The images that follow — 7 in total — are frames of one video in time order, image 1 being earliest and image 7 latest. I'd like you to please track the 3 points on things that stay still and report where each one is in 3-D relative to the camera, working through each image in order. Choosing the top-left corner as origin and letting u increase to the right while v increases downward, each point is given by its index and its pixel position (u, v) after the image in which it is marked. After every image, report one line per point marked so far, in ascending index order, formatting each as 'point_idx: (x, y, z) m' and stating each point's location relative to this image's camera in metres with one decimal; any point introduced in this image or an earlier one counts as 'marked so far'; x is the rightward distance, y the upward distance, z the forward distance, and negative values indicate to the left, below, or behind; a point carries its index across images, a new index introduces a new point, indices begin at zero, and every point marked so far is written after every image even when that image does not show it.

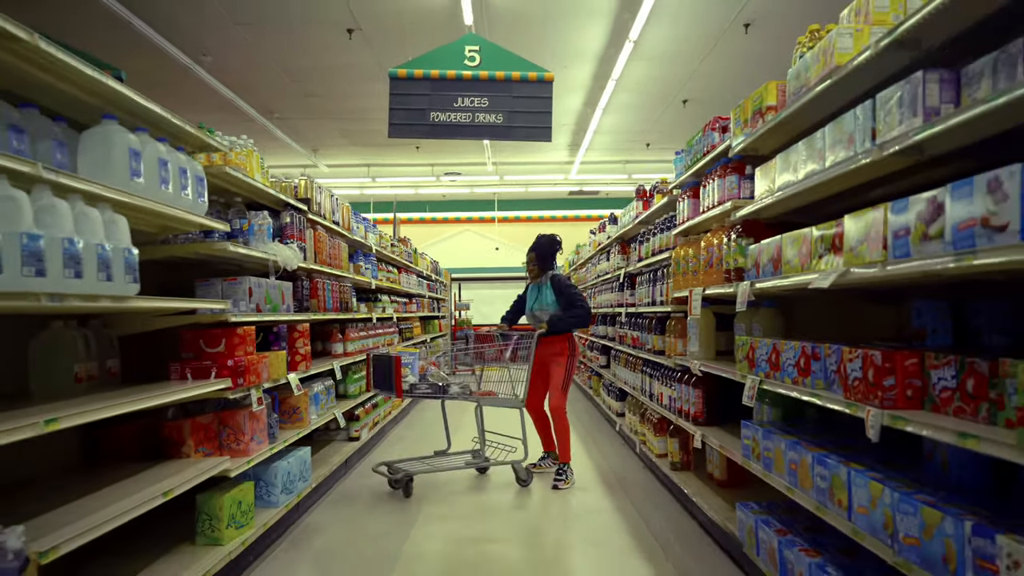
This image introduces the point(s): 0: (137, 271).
0: (-0.8, 0.0, +1.9) m
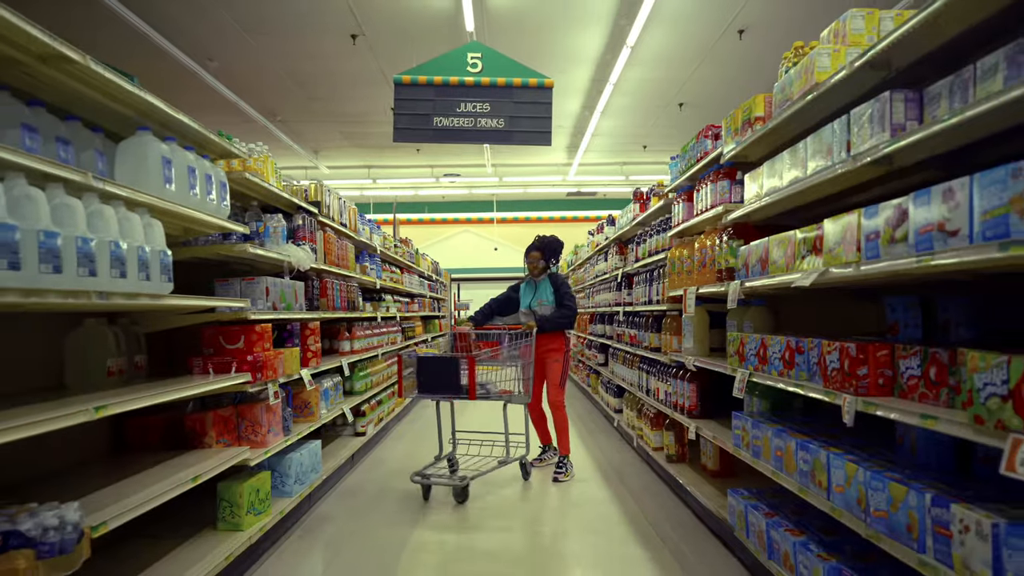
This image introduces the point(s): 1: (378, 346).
0: (-0.8, 0.0, +2.1) m
1: (-0.8, -0.4, +5.0) m
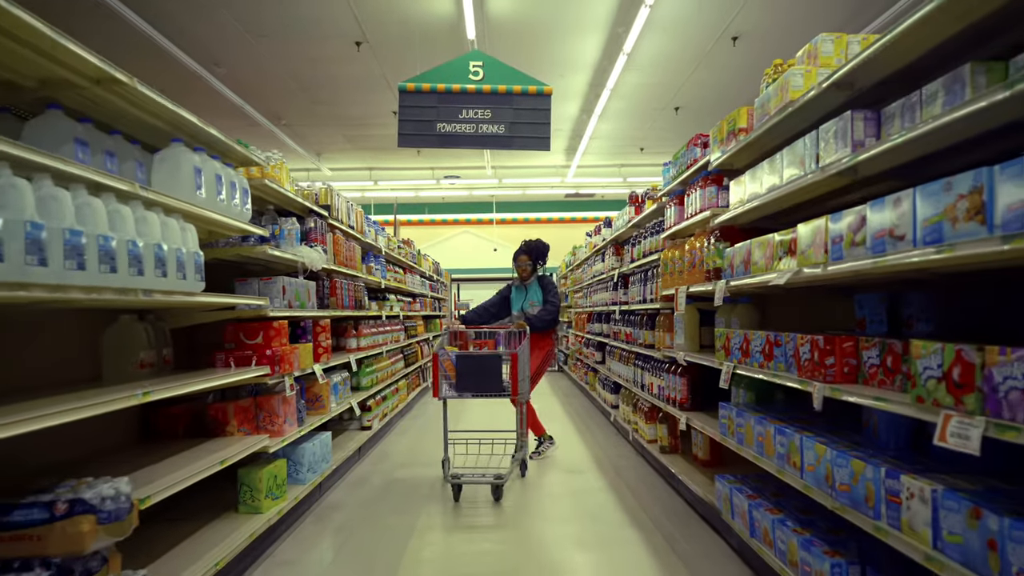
0: (-0.8, 0.0, +2.3) m
1: (-0.8, -0.4, +5.2) m
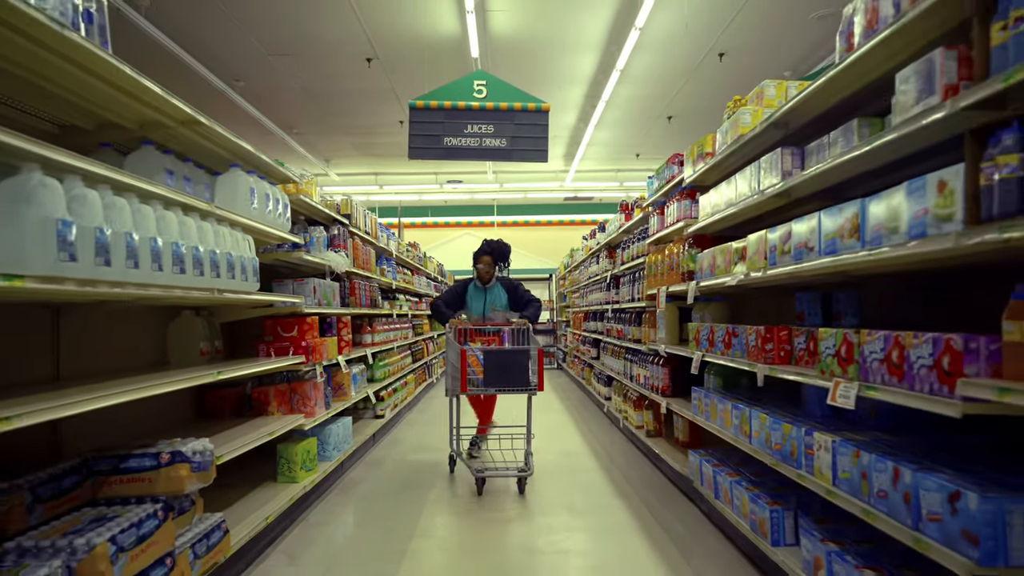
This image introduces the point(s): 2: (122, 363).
0: (-0.8, 0.0, +2.7) m
1: (-0.8, -0.4, +5.6) m
2: (-1.2, -0.2, +2.5) m
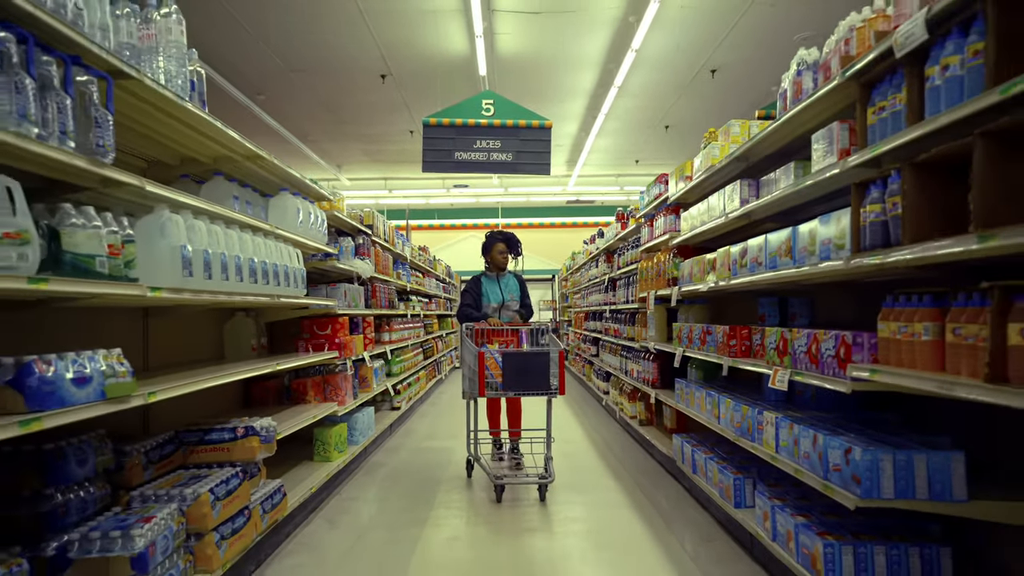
0: (-0.8, 0.0, +3.2) m
1: (-0.8, -0.4, +6.1) m
2: (-1.2, -0.2, +3.0) m
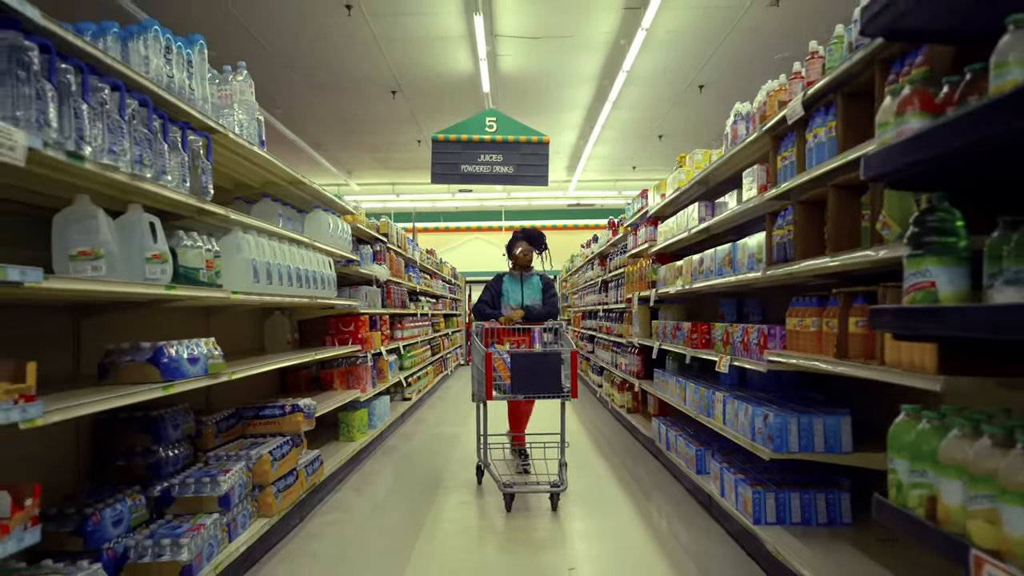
0: (-0.8, 0.0, +3.7) m
1: (-0.8, -0.4, +6.6) m
2: (-1.2, -0.3, +3.5) m
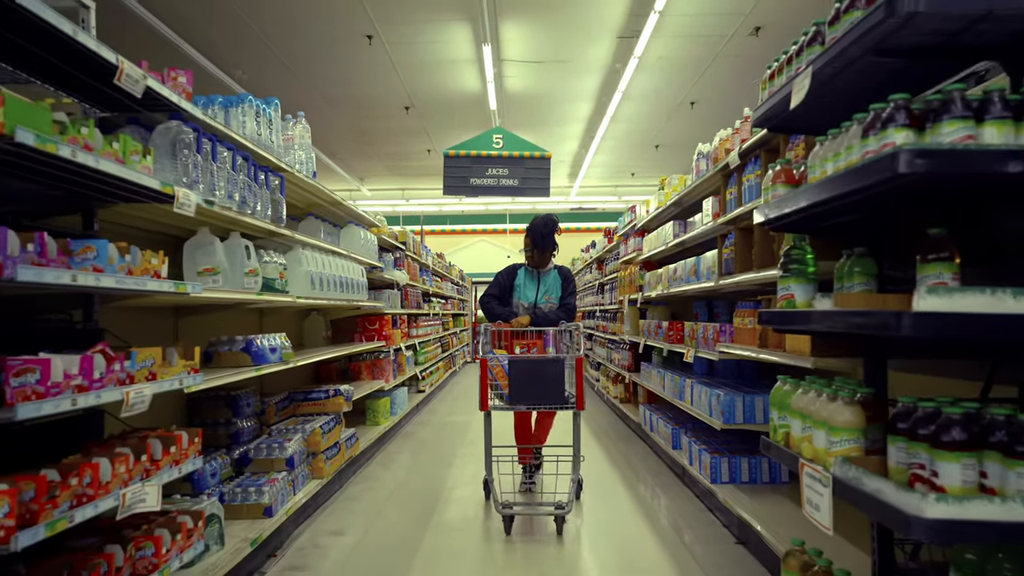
0: (-0.8, 0.0, +4.3) m
1: (-0.7, -0.4, +7.2) m
2: (-1.1, -0.3, +4.1) m
